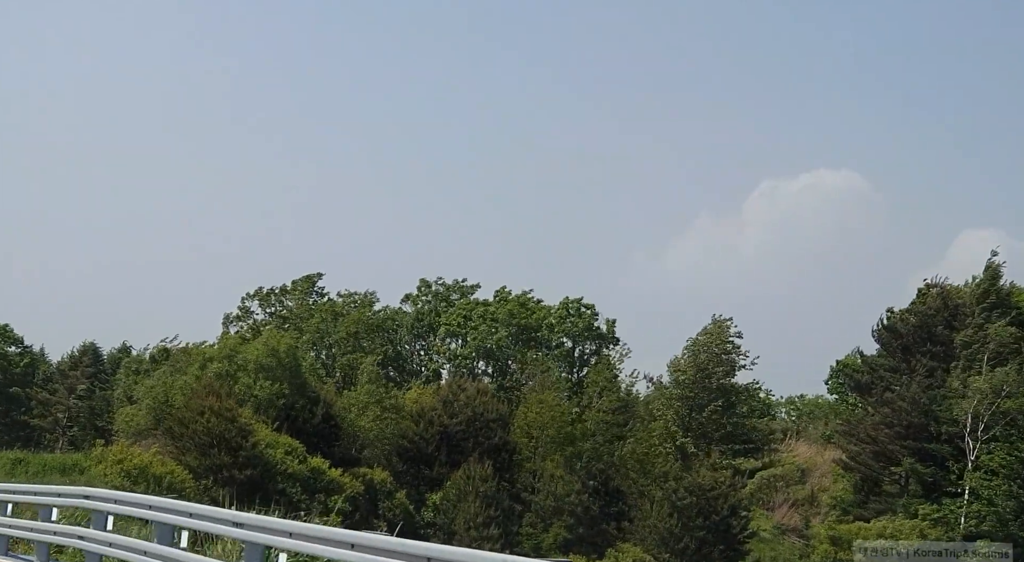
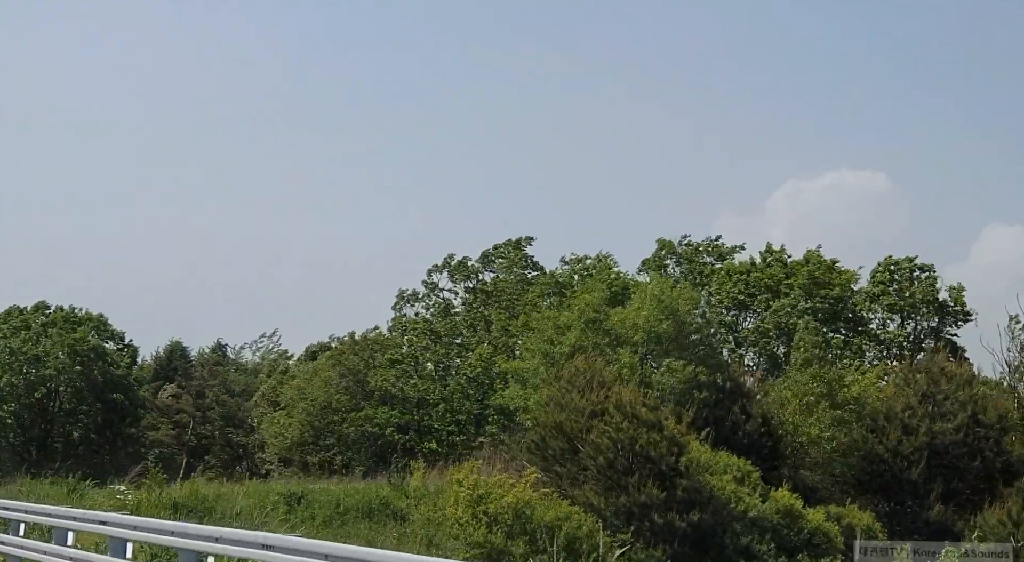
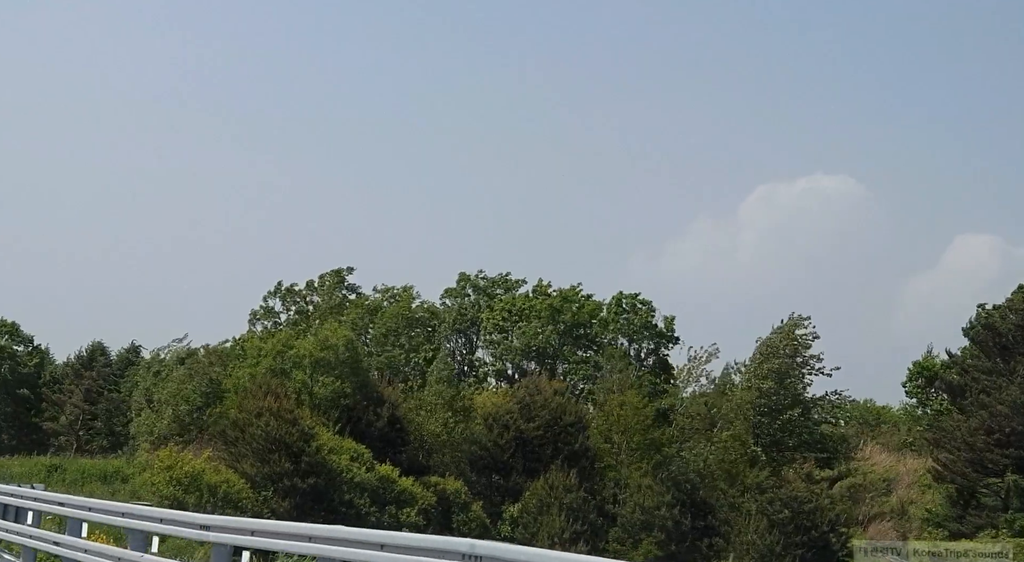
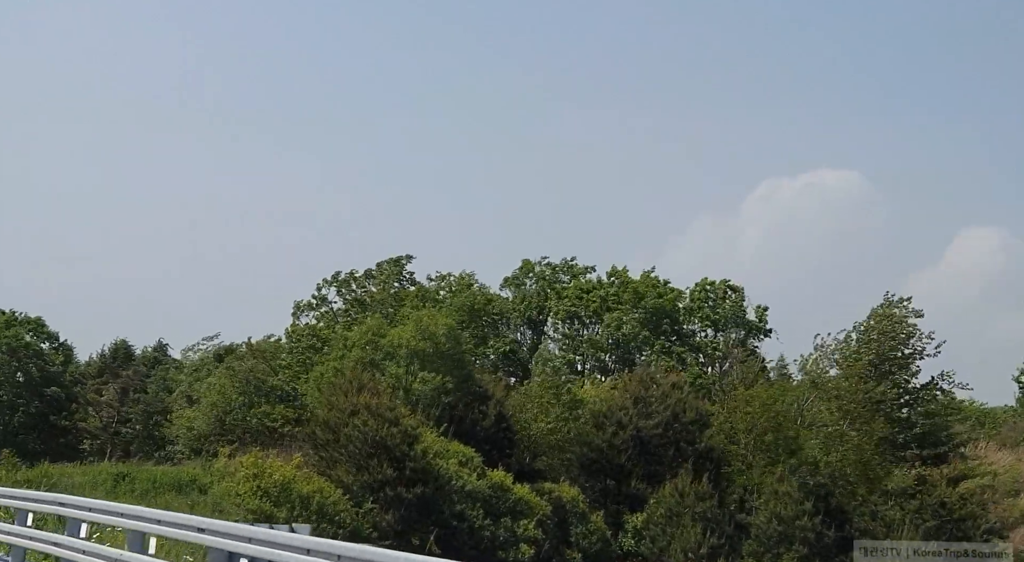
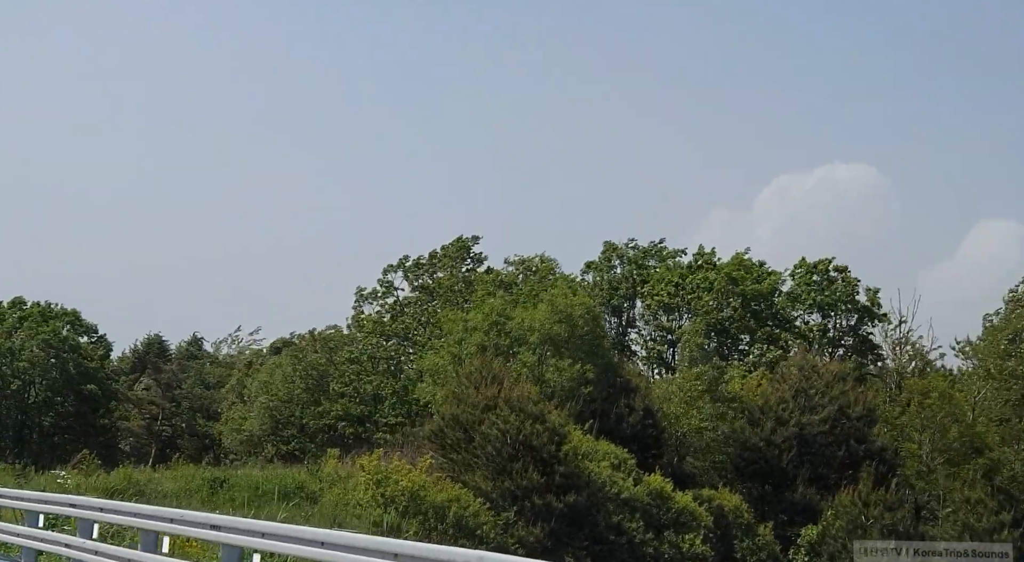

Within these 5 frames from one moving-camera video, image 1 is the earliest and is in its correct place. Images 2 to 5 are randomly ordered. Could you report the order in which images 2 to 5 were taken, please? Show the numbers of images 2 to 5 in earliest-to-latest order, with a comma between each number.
3, 4, 5, 2
